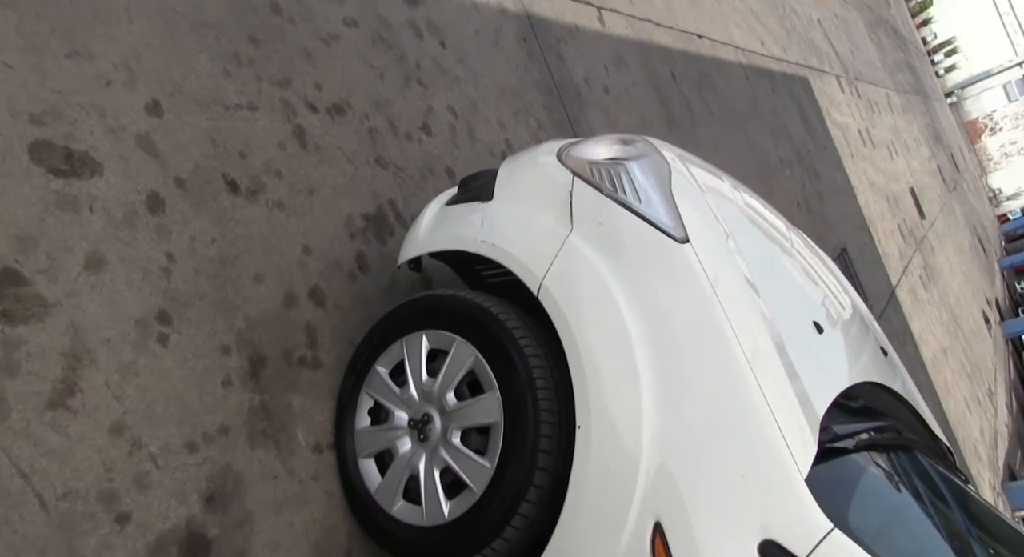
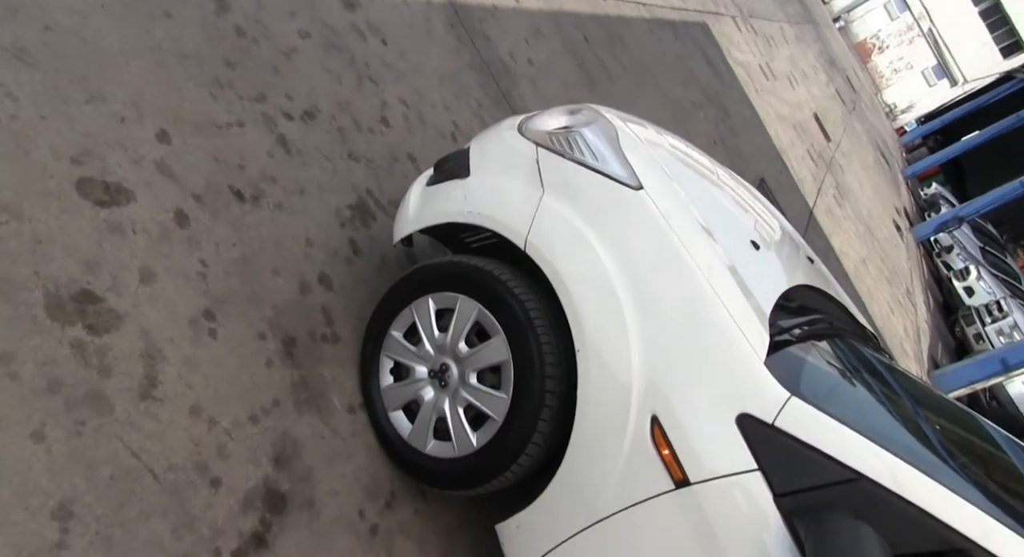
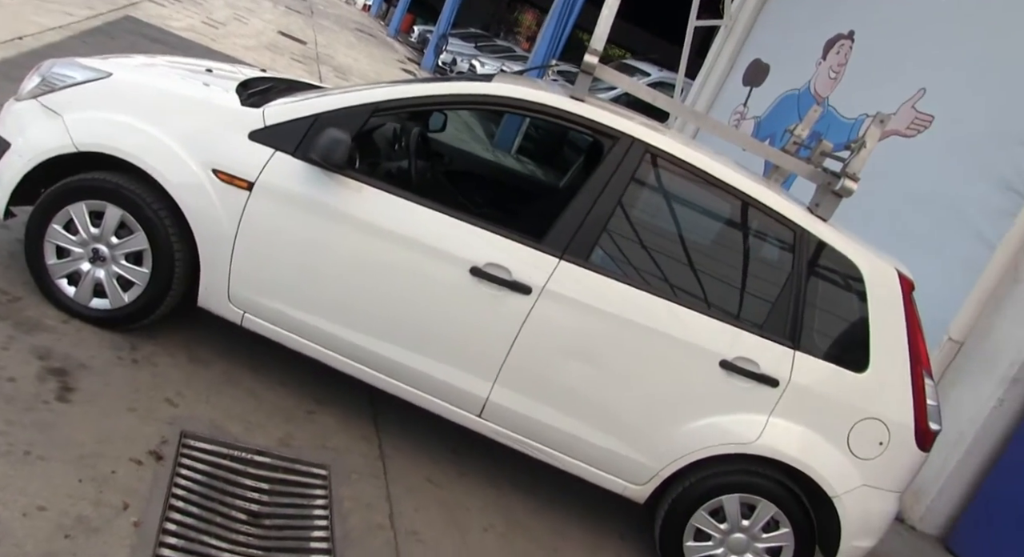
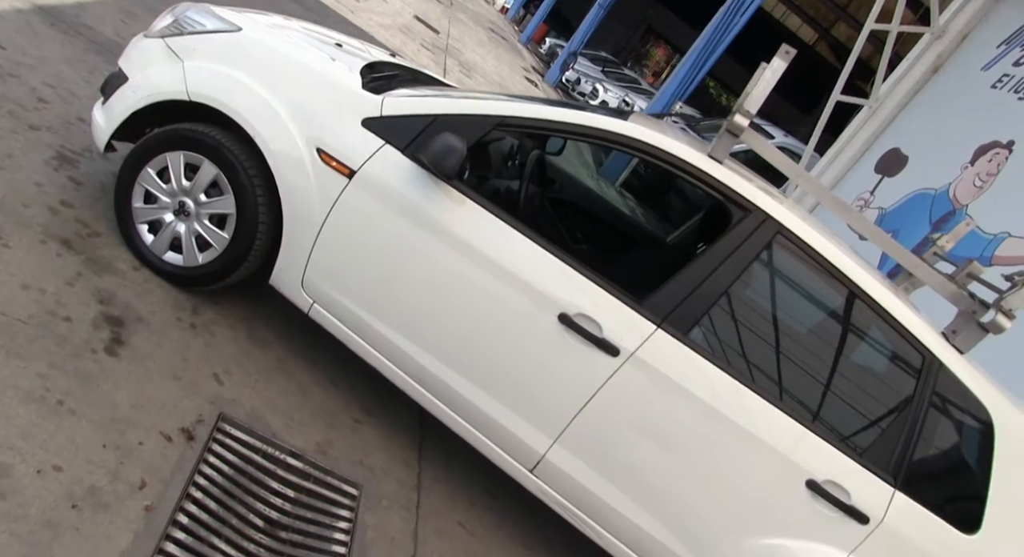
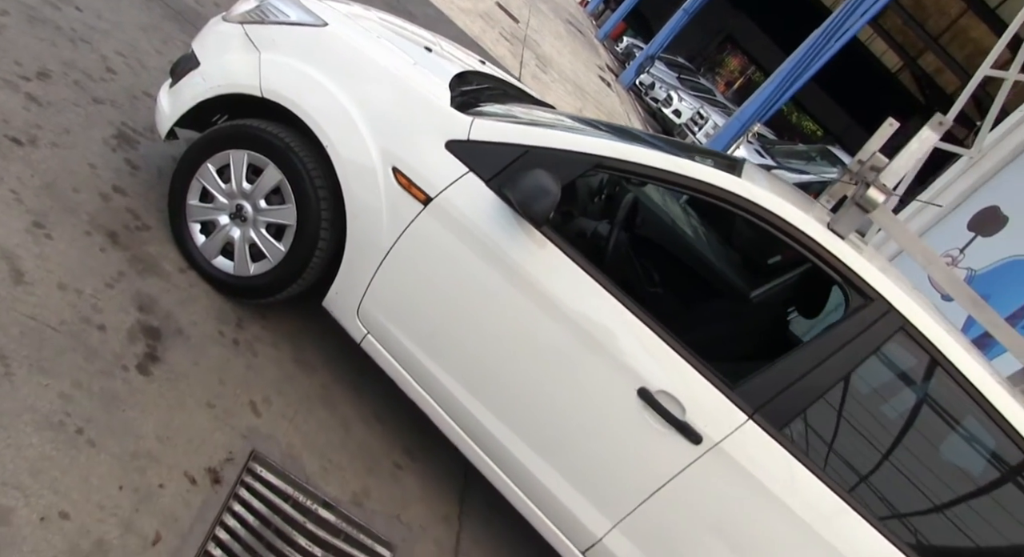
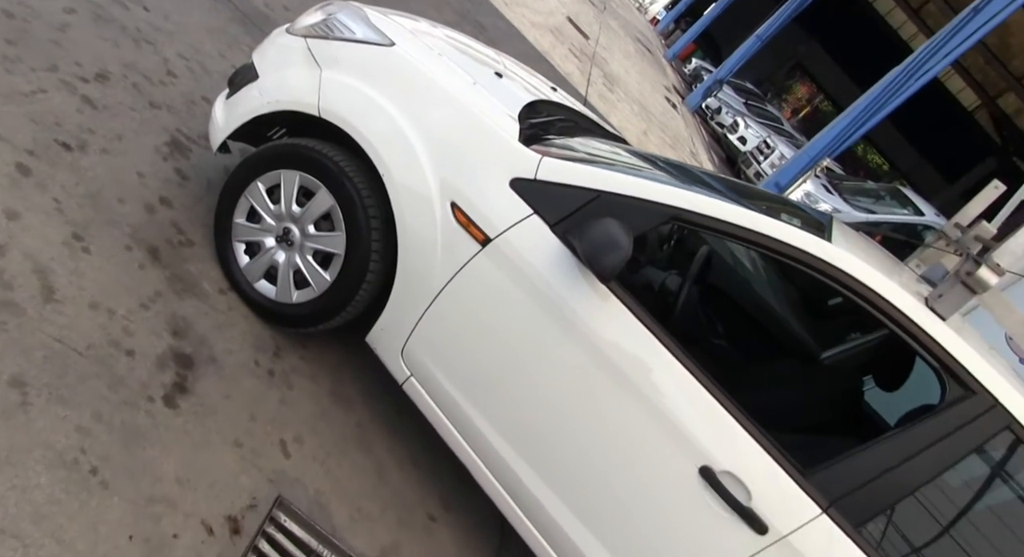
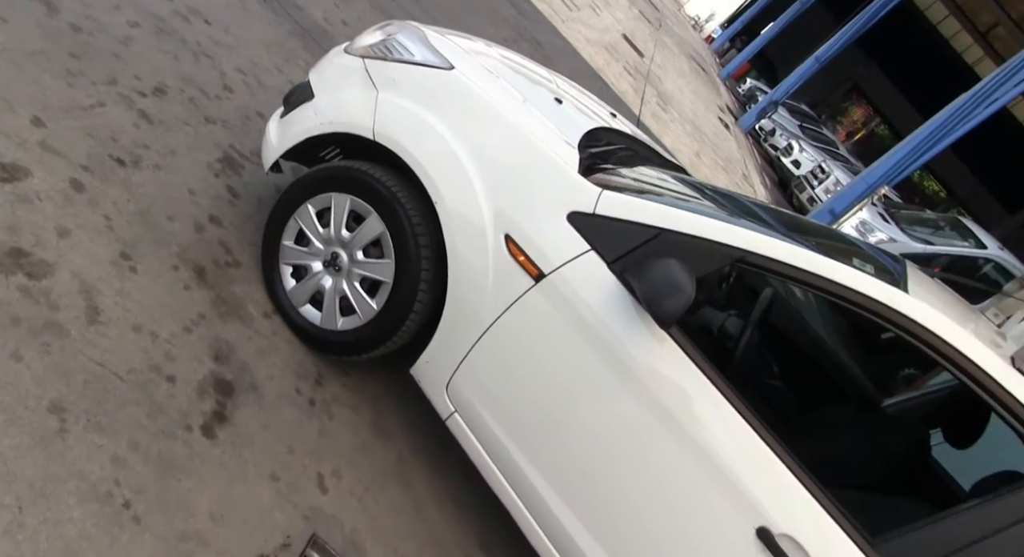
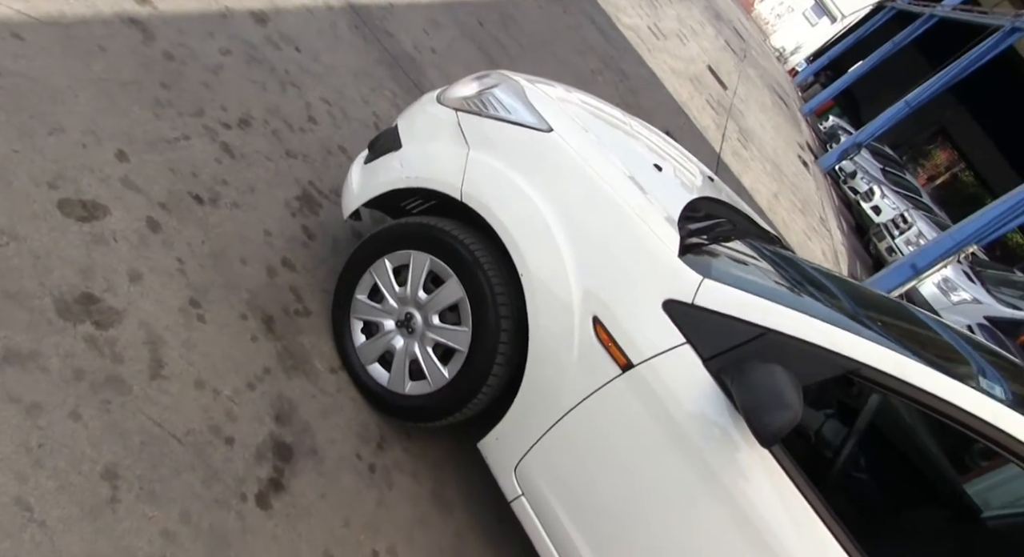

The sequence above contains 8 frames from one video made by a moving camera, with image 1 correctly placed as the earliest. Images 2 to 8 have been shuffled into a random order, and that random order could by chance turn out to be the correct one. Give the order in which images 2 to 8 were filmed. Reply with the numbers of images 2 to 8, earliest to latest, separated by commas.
2, 8, 7, 6, 5, 4, 3
